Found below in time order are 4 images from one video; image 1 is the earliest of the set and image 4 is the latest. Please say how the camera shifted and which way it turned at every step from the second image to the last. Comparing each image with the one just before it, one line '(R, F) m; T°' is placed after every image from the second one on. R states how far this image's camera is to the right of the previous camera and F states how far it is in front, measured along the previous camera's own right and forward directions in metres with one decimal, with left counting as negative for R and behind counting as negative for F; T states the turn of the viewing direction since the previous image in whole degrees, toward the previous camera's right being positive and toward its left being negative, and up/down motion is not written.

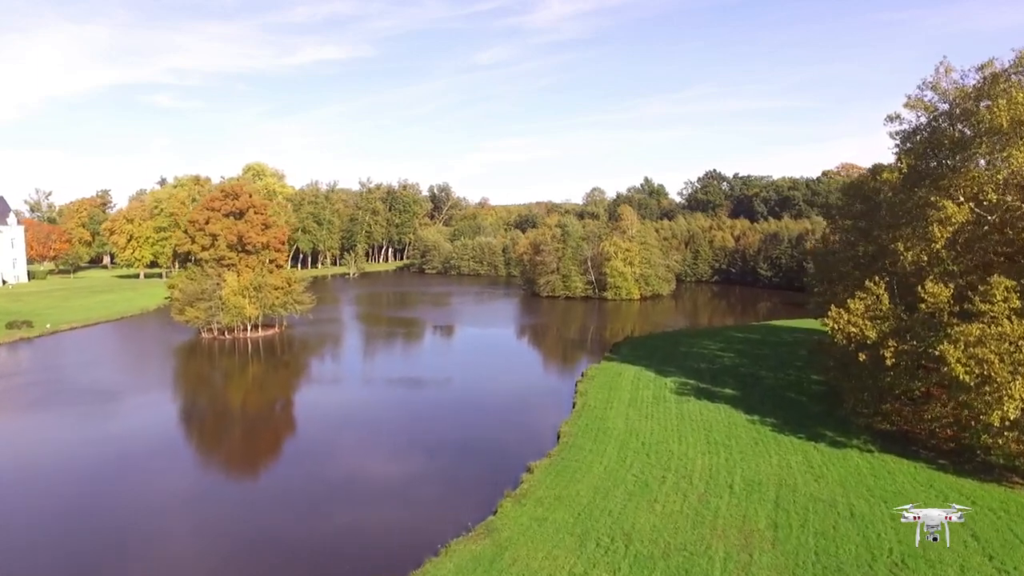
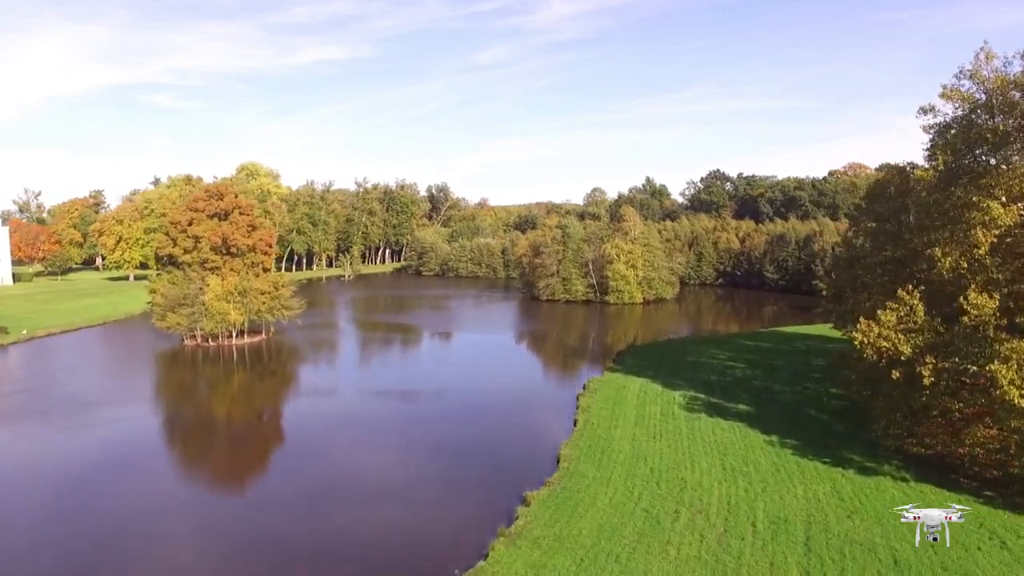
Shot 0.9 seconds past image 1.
(+0.1, +1.8) m; 0°
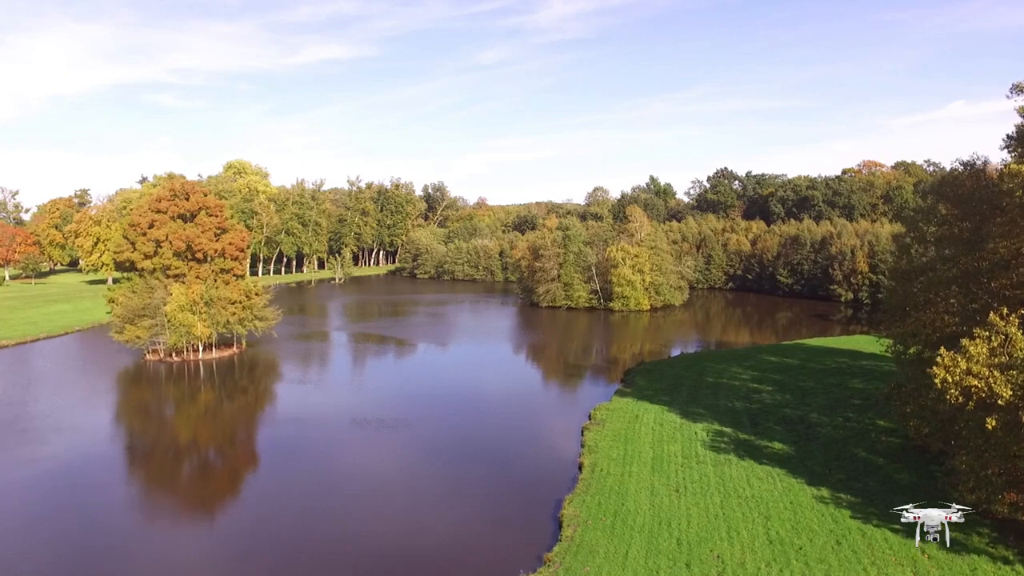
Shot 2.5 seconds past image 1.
(+0.2, +3.6) m; 0°
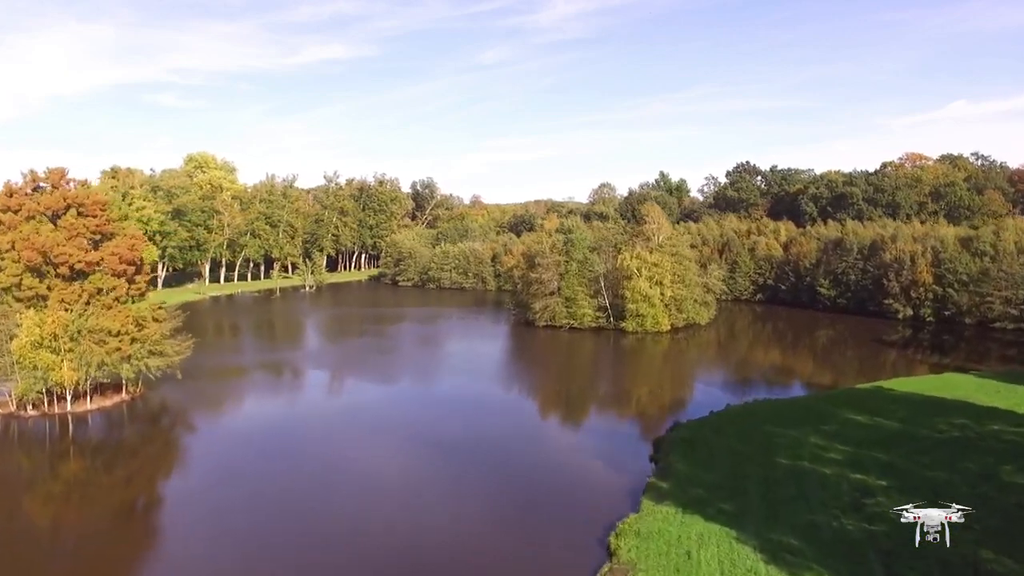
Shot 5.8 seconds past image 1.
(+0.6, +9.0) m; 0°
